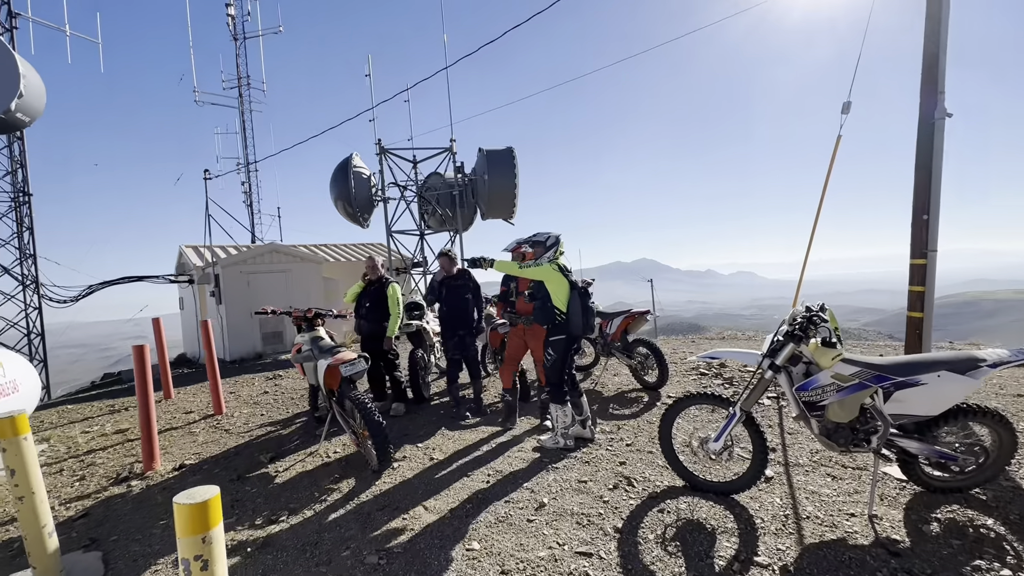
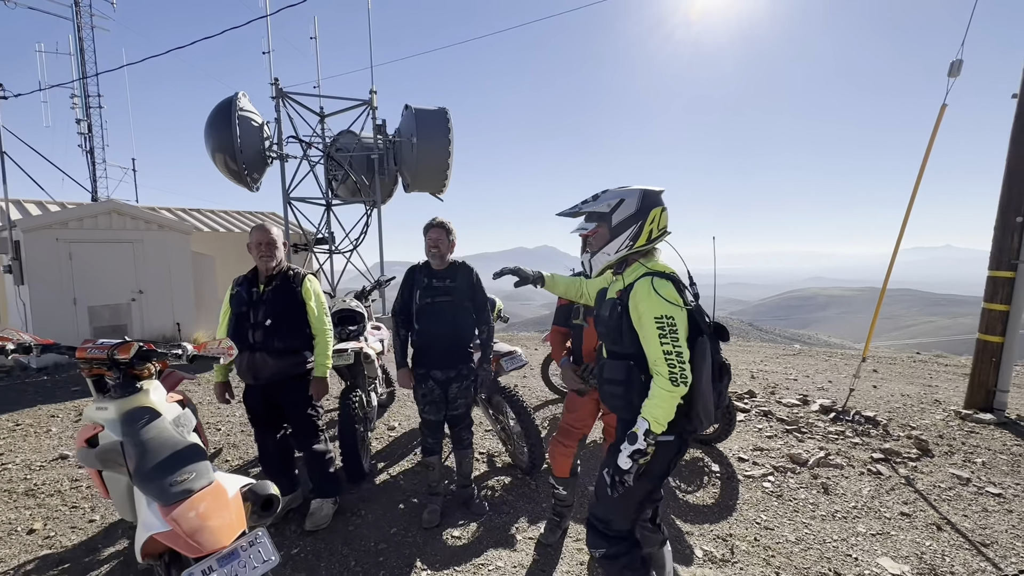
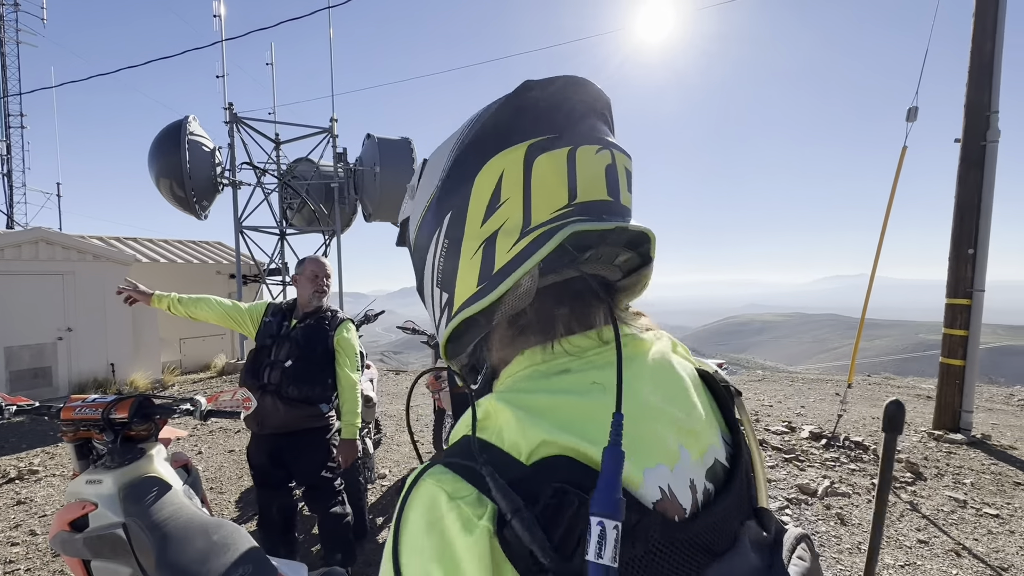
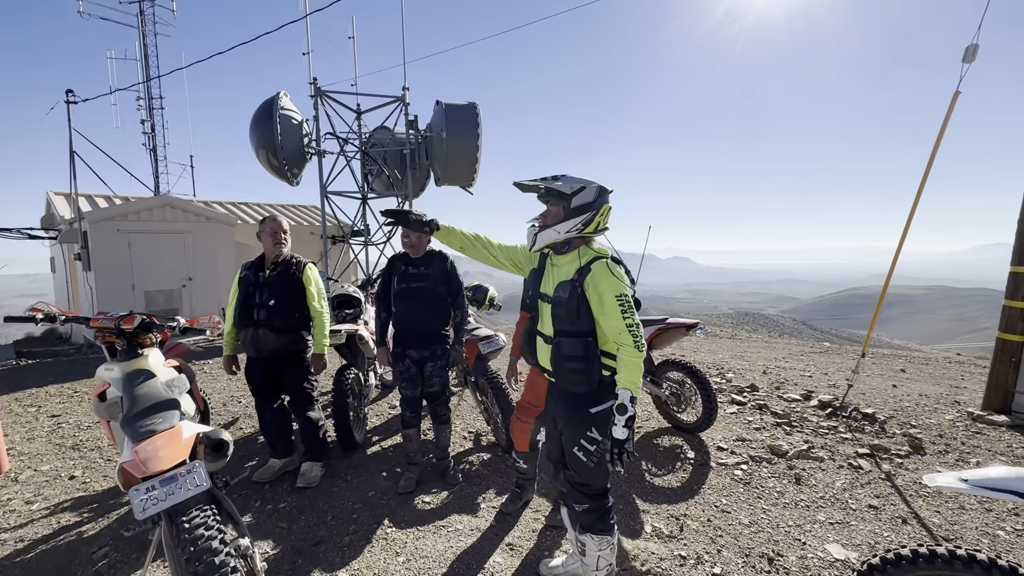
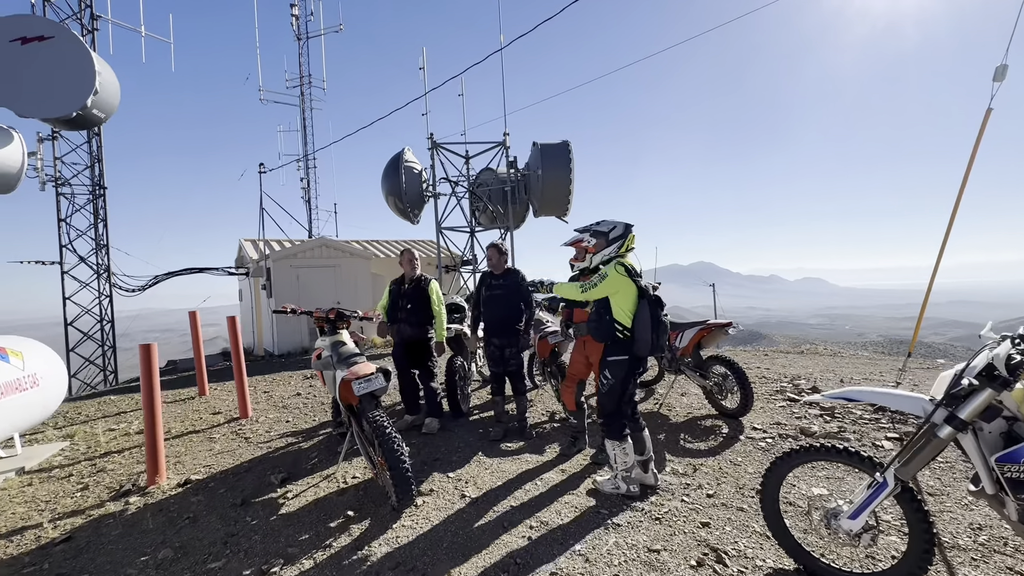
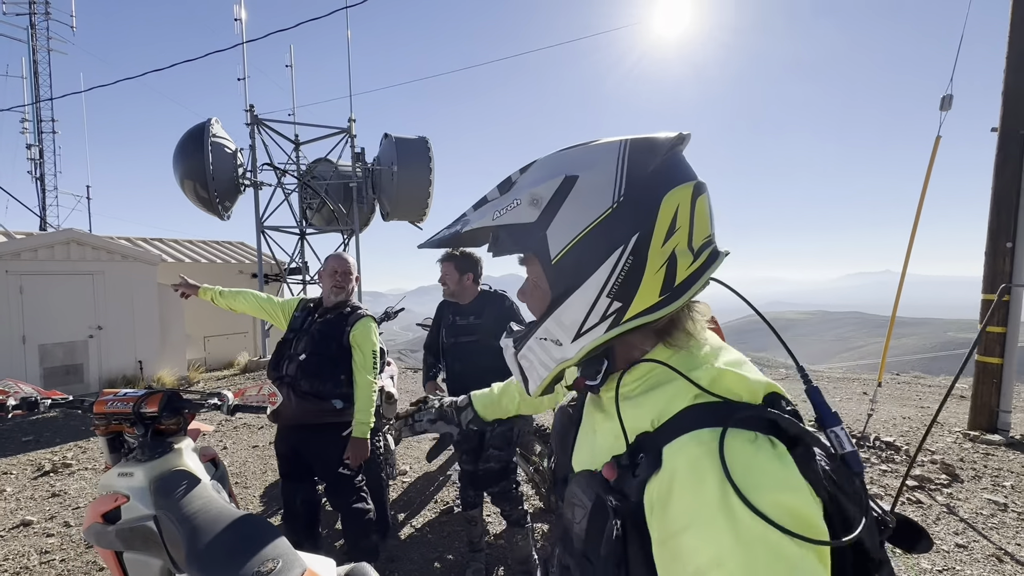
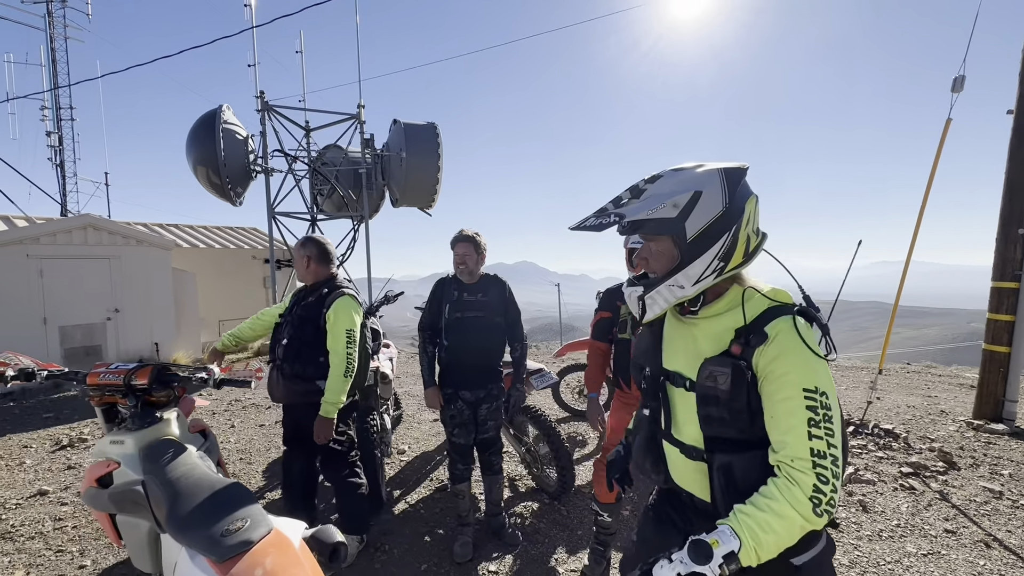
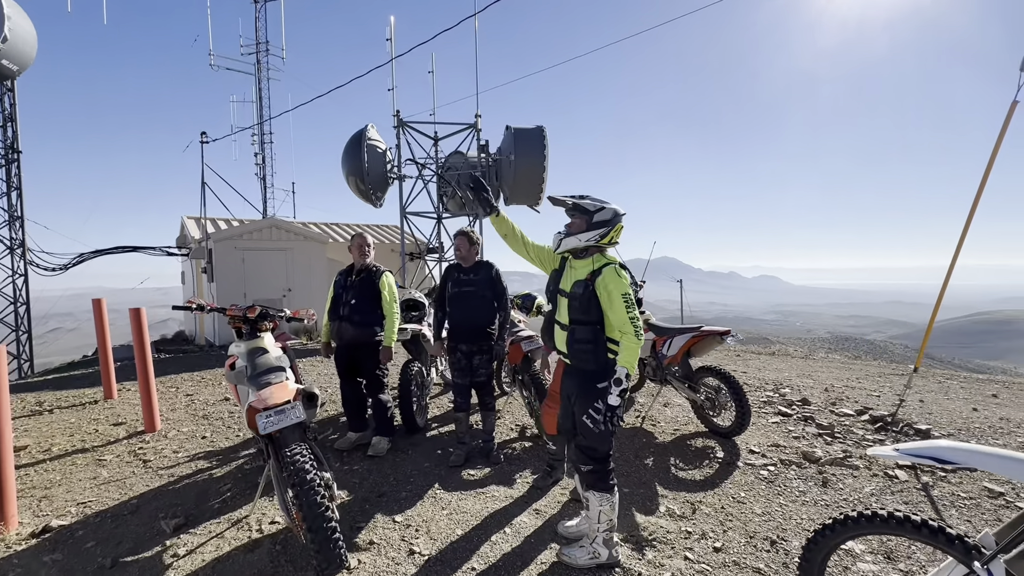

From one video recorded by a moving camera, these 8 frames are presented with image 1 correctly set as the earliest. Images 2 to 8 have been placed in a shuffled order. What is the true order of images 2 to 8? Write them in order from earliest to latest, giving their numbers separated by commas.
5, 8, 4, 2, 7, 6, 3
